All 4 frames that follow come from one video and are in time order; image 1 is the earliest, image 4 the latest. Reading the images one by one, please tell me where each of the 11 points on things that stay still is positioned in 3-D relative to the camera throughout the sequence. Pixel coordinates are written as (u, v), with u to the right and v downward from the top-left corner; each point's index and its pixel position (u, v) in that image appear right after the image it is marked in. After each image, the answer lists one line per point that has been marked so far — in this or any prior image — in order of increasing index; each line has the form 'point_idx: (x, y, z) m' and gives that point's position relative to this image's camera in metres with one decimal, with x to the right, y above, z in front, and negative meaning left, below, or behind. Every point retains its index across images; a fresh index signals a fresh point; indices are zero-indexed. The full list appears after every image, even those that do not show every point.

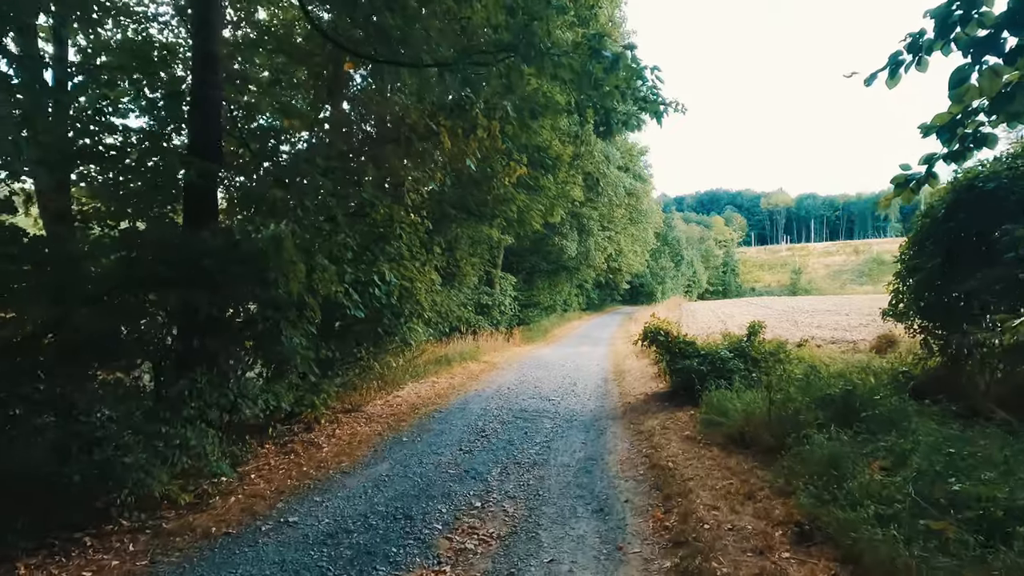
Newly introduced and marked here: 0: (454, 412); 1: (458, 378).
0: (-1.0, -2.1, +8.7) m
1: (-1.3, -2.2, +12.6) m
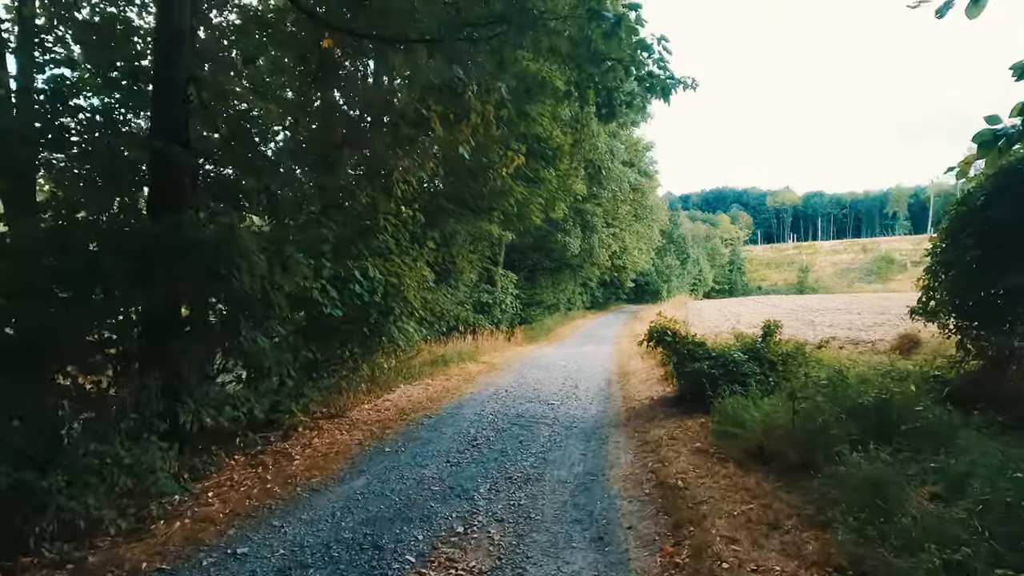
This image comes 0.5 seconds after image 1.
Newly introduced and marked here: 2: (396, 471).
0: (-1.0, -2.0, +8.1) m
1: (-1.3, -2.1, +12.0) m
2: (-1.2, -1.9, +5.5) m
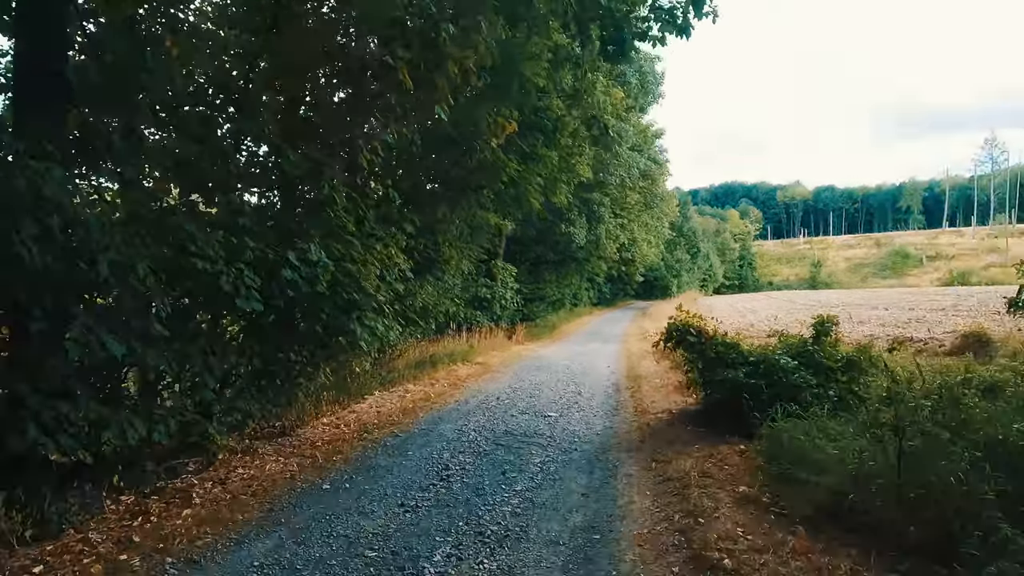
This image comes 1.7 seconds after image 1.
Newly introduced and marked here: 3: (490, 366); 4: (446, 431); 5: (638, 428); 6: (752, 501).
0: (-1.2, -1.9, +6.6) m
1: (-1.5, -1.9, +10.5) m
2: (-1.4, -1.8, +4.0) m
3: (-0.6, -2.0, +13.5) m
4: (-0.9, -1.9, +6.9) m
5: (+1.6, -1.8, +6.5) m
6: (+1.7, -1.5, +3.6) m
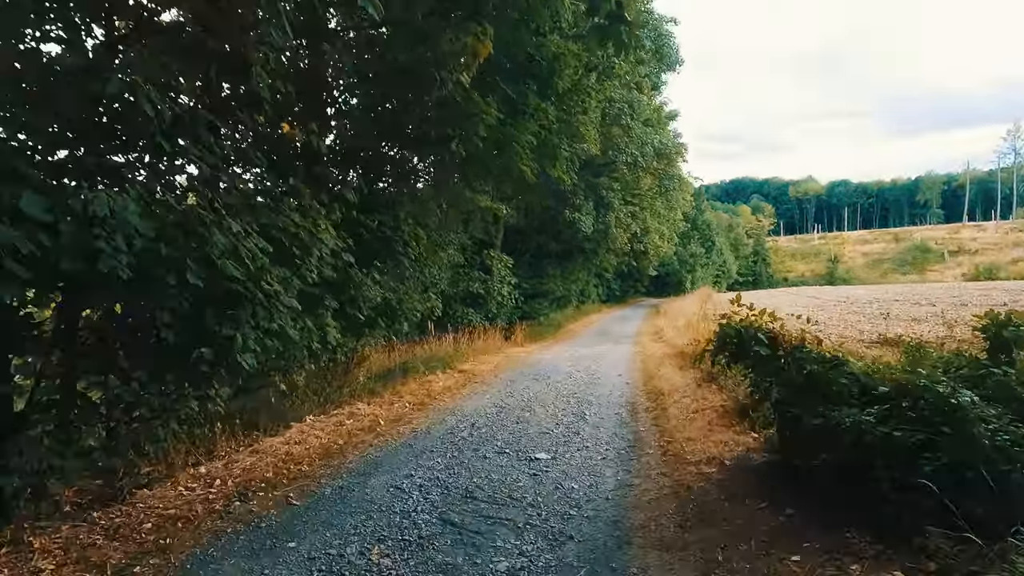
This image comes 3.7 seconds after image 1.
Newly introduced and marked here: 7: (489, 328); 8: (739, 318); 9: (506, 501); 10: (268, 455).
0: (-1.5, -1.7, +4.2) m
1: (-1.7, -1.8, +8.1) m
2: (-1.8, -1.7, +1.6) m
3: (-0.8, -1.9, +11.2) m
4: (-1.2, -1.7, +4.5) m
5: (+1.3, -1.6, +4.1) m
6: (+1.3, -1.3, +1.2) m
7: (-0.7, -1.2, +16.4) m
8: (+2.1, -0.3, +4.9) m
9: (0.0, -1.7, +4.2) m
10: (-2.5, -1.7, +5.3) m
